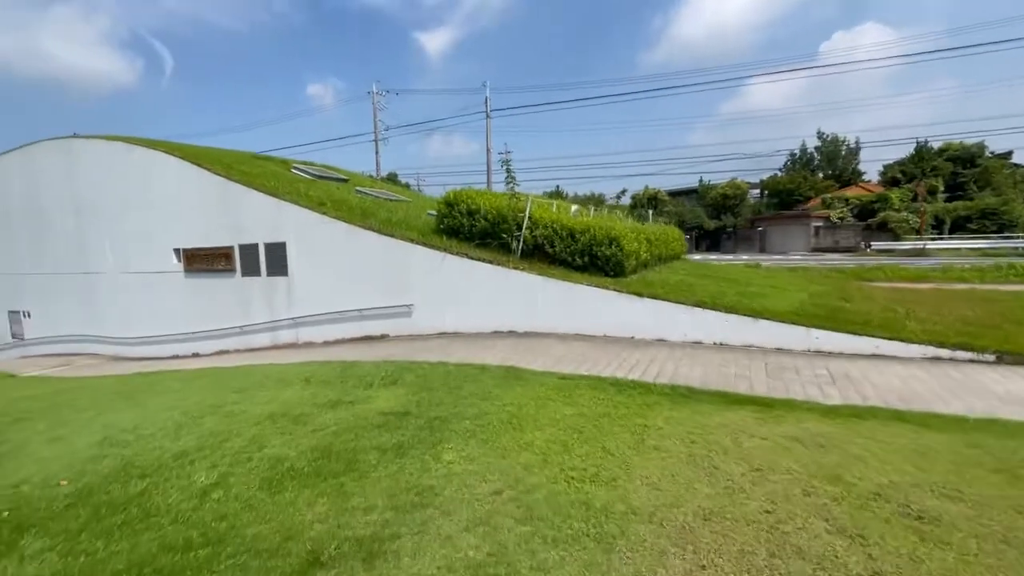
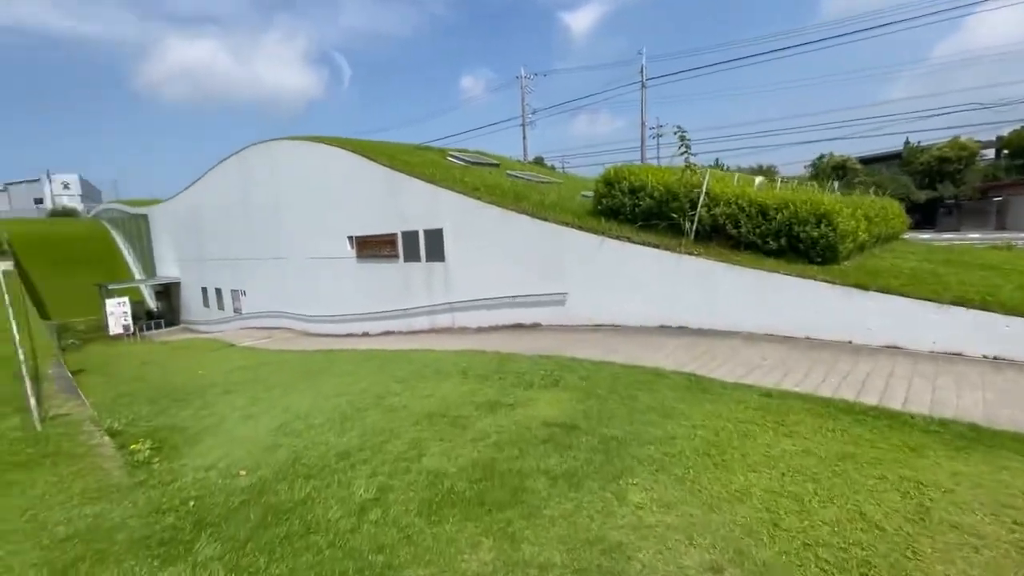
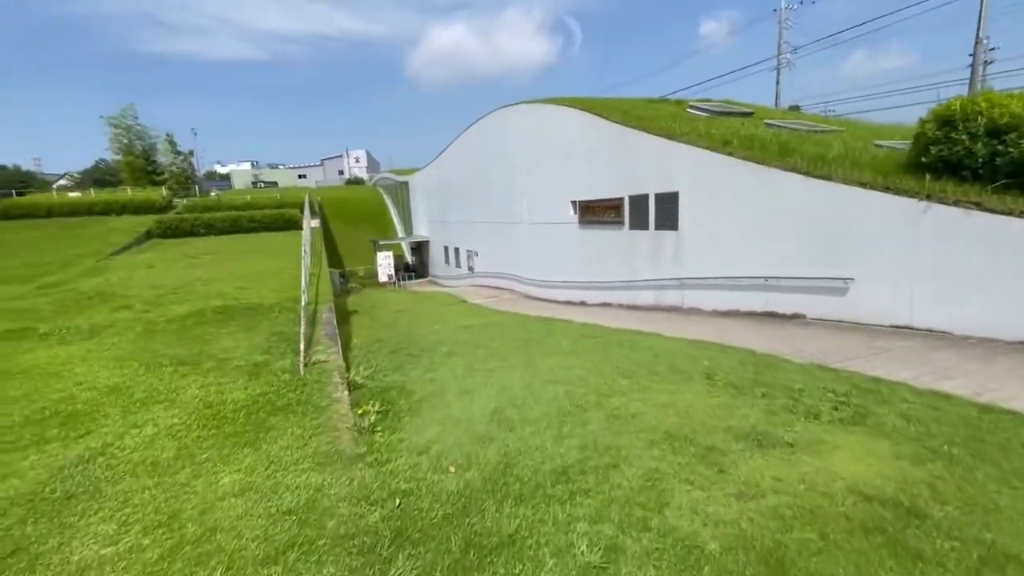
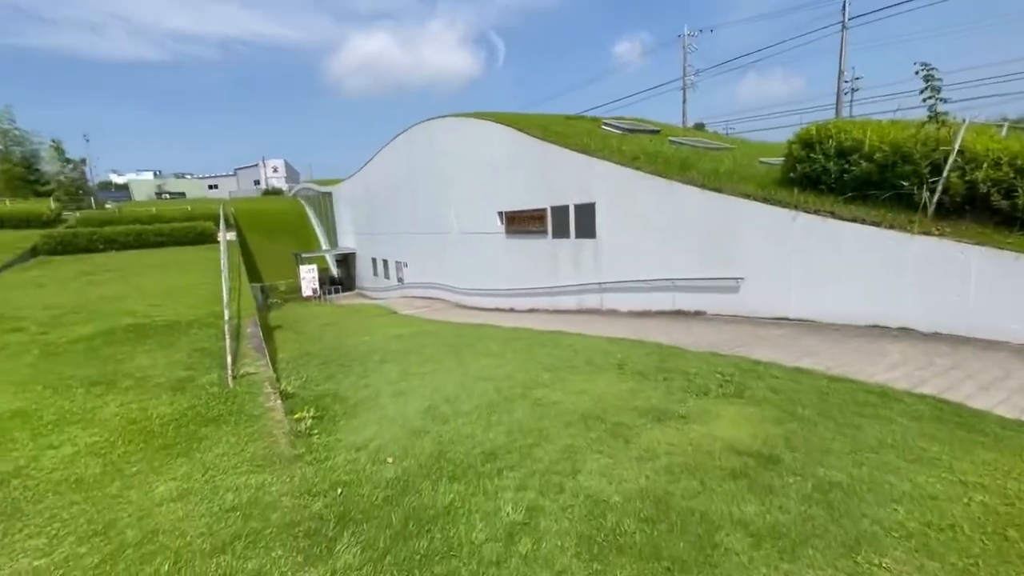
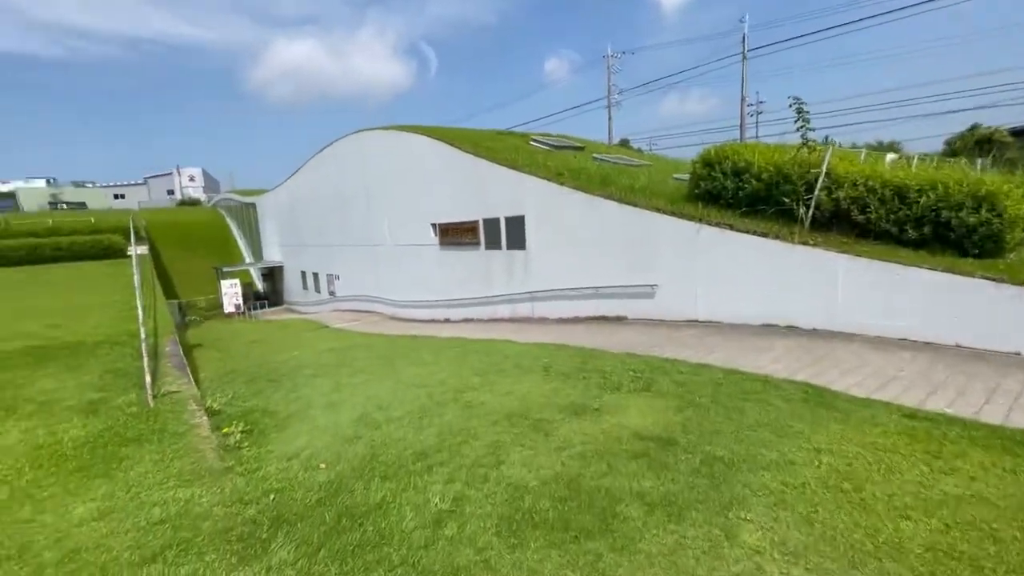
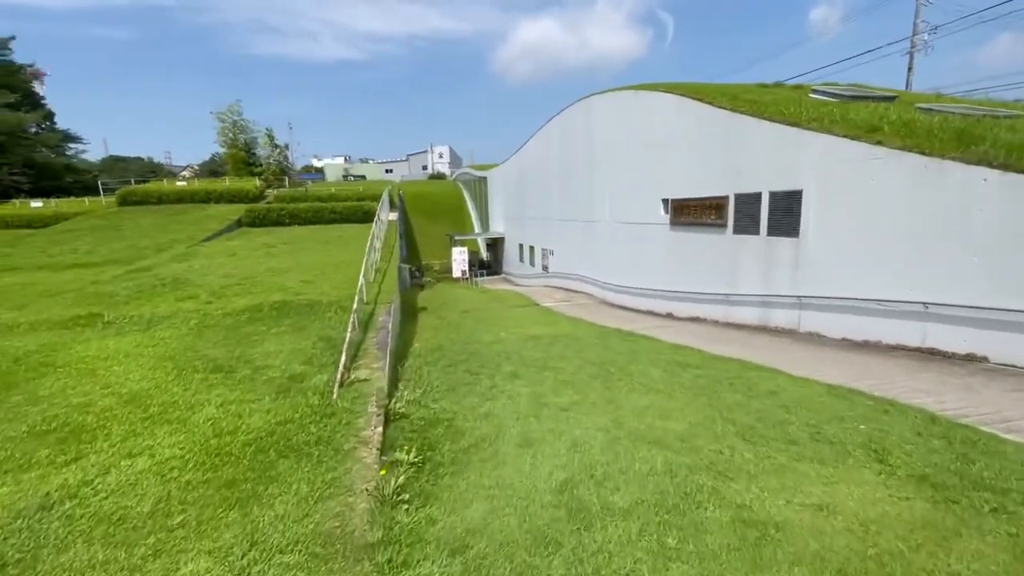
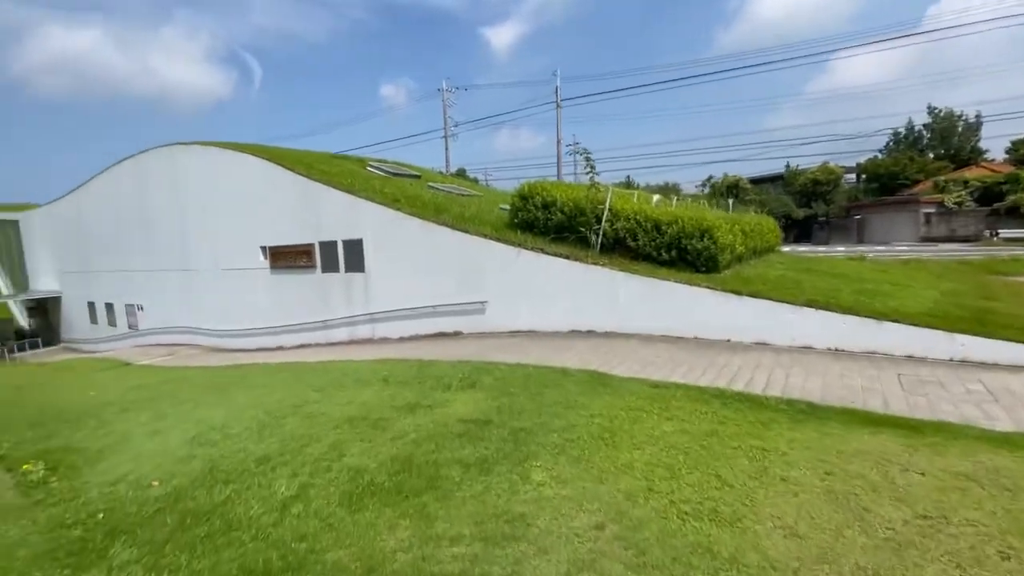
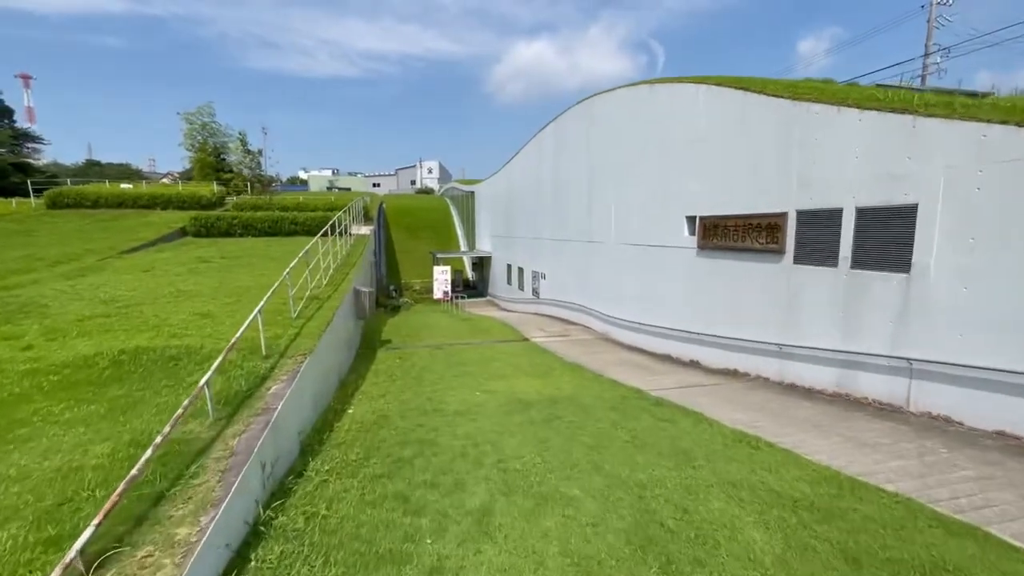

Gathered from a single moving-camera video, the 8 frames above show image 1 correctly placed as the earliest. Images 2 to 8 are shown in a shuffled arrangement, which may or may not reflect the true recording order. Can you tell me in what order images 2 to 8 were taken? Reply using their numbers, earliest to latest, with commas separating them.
7, 2, 5, 4, 3, 6, 8
